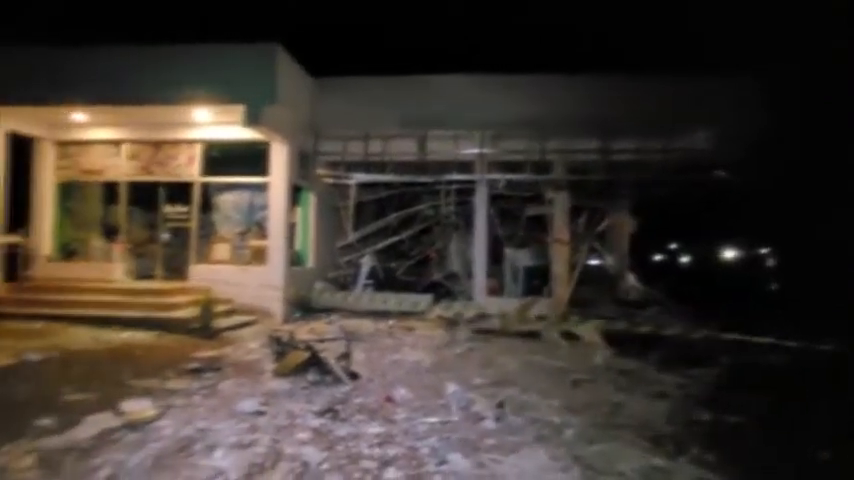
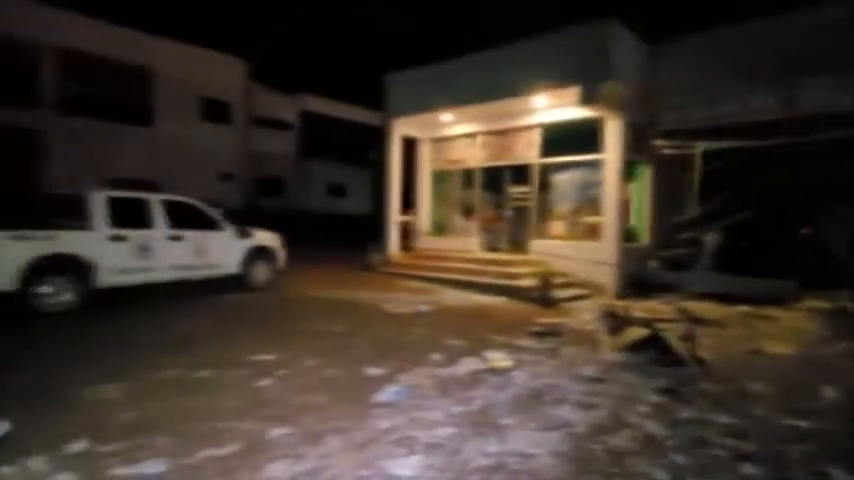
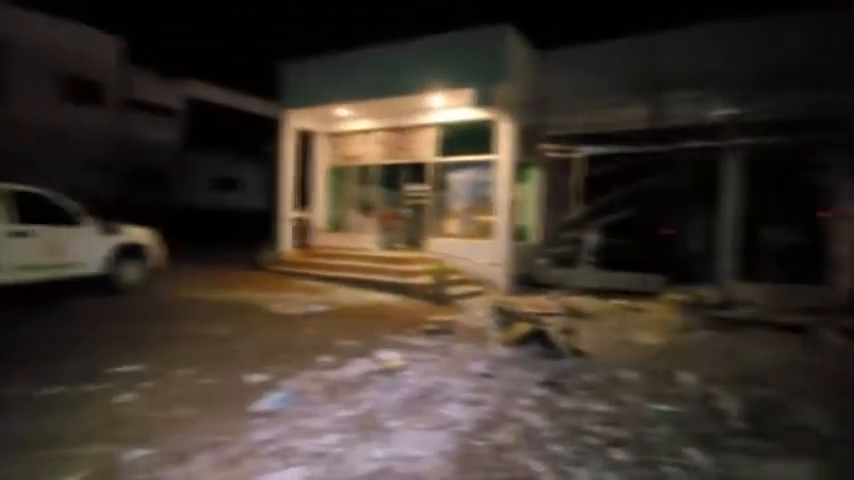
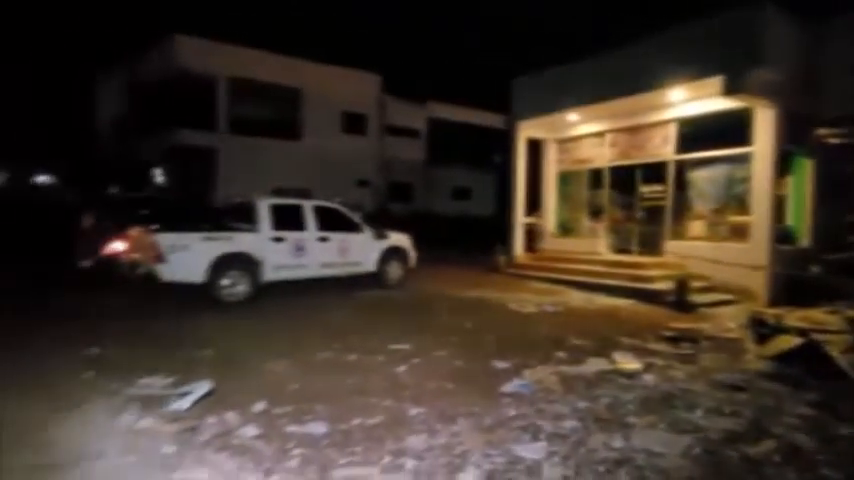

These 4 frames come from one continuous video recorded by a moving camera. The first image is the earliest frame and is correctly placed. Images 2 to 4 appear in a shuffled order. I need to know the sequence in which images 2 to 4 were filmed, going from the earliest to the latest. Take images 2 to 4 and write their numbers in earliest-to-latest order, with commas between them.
3, 2, 4
